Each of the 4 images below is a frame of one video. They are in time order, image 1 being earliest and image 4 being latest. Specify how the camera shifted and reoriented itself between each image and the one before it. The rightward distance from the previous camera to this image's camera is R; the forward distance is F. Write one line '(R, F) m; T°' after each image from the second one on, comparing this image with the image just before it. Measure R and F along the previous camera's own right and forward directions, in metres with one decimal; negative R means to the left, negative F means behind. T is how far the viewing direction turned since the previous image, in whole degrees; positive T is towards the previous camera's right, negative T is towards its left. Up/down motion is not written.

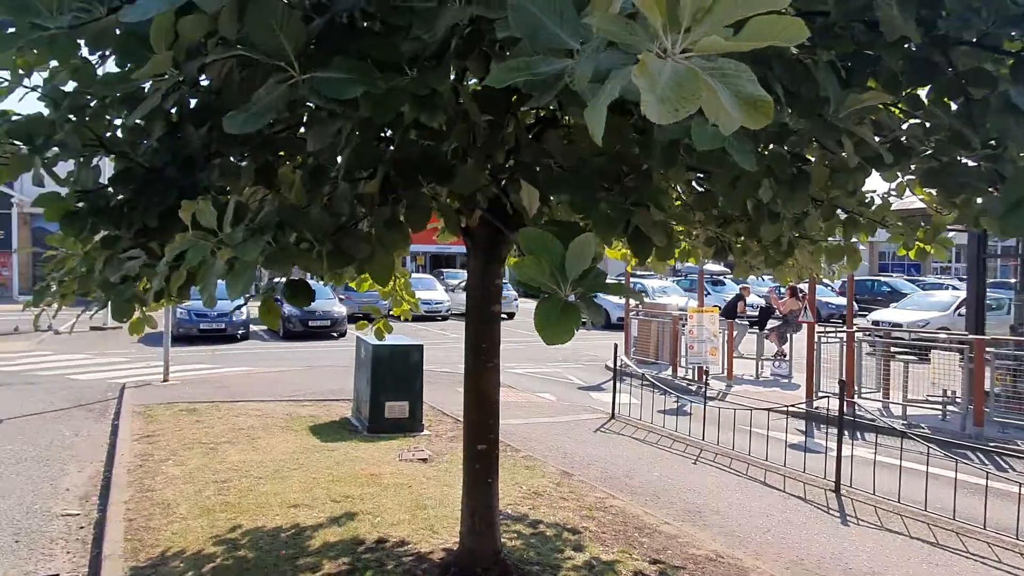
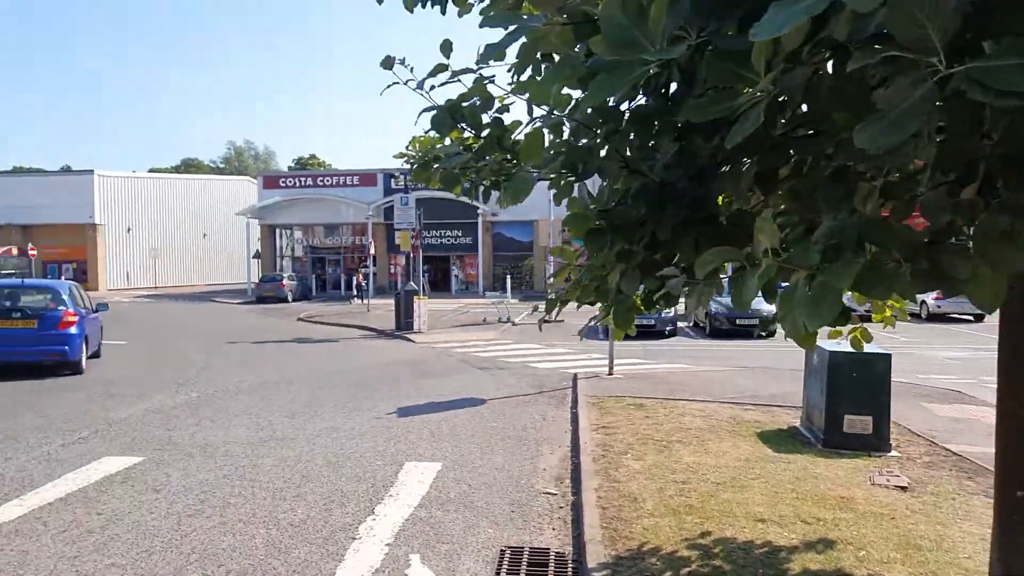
(-0.5, +0.1) m; -31°
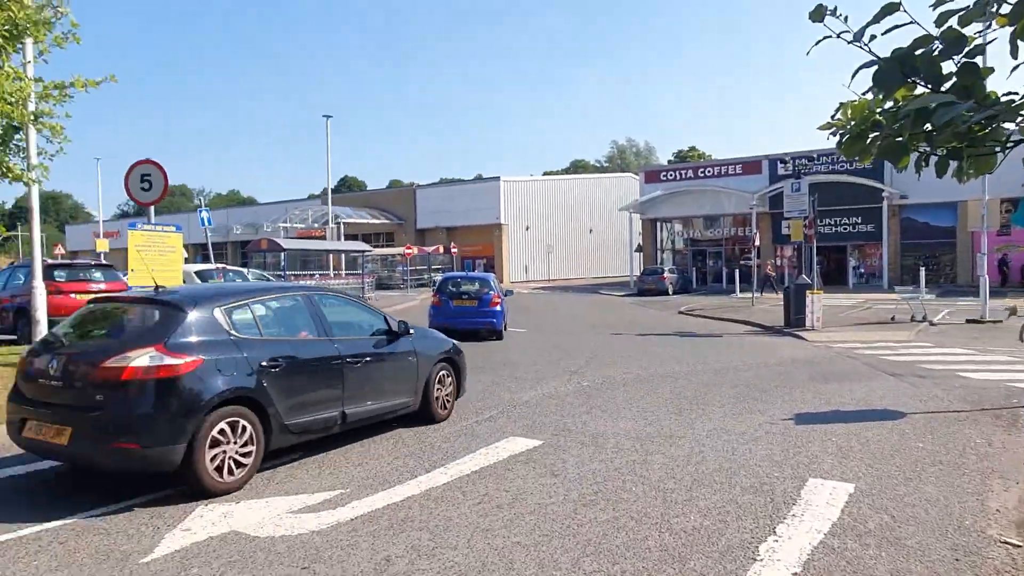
(-0.3, +0.4) m; -29°
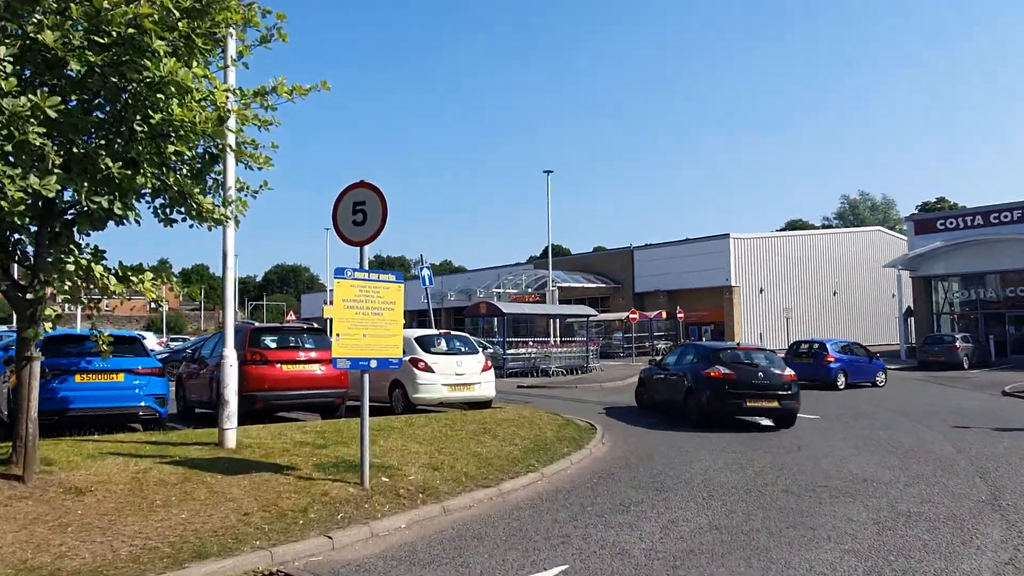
(-1.8, +3.8) m; -16°
